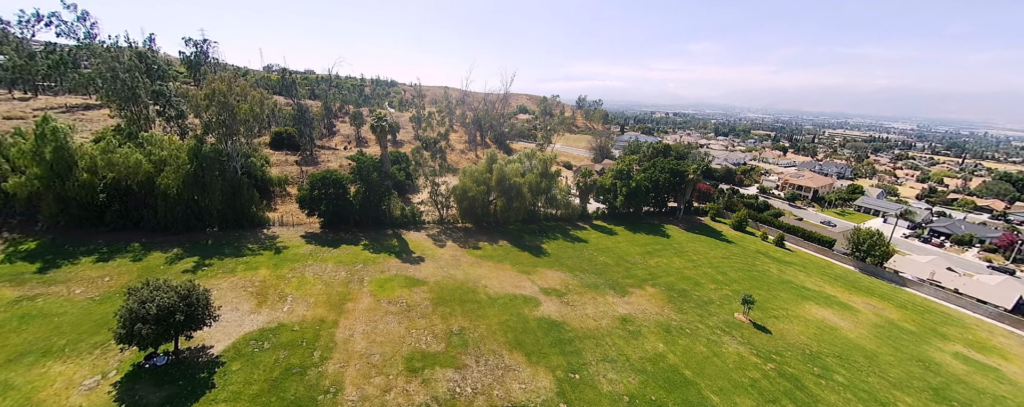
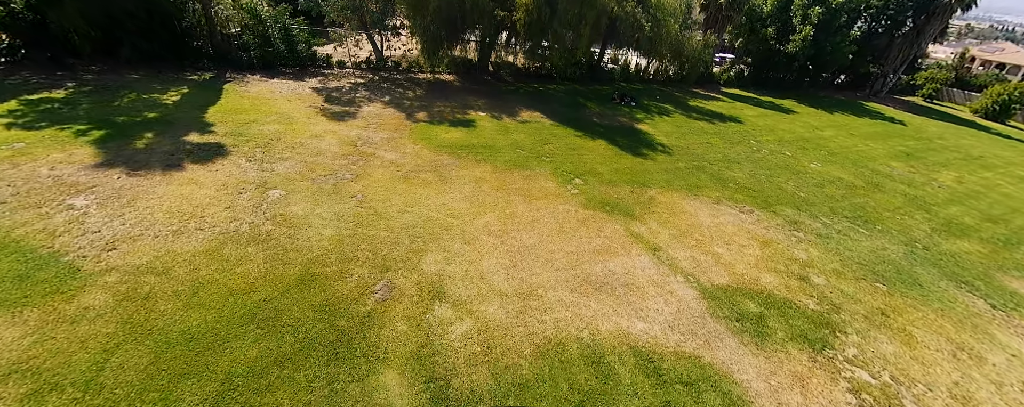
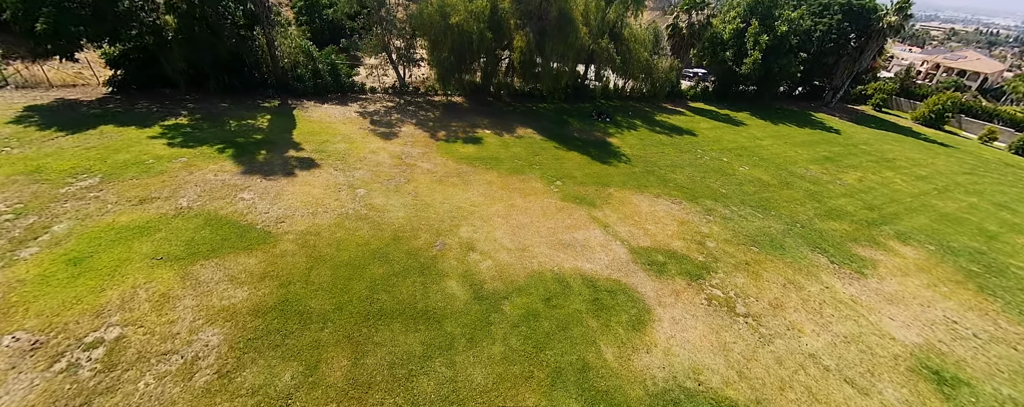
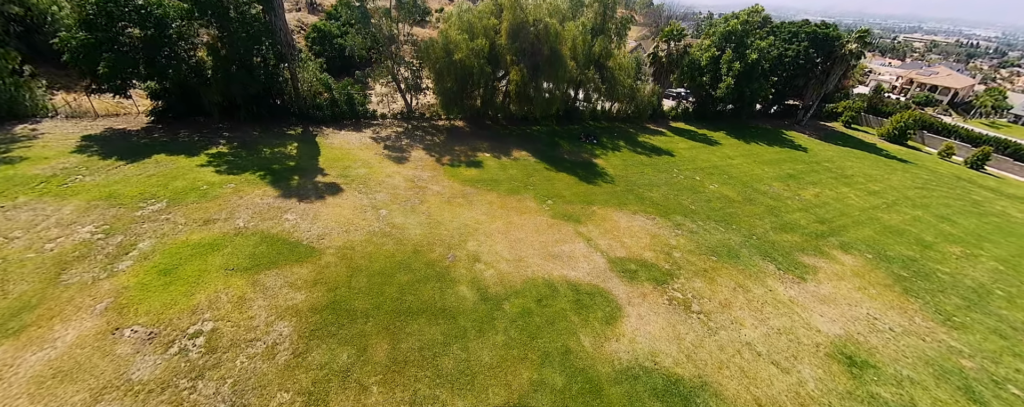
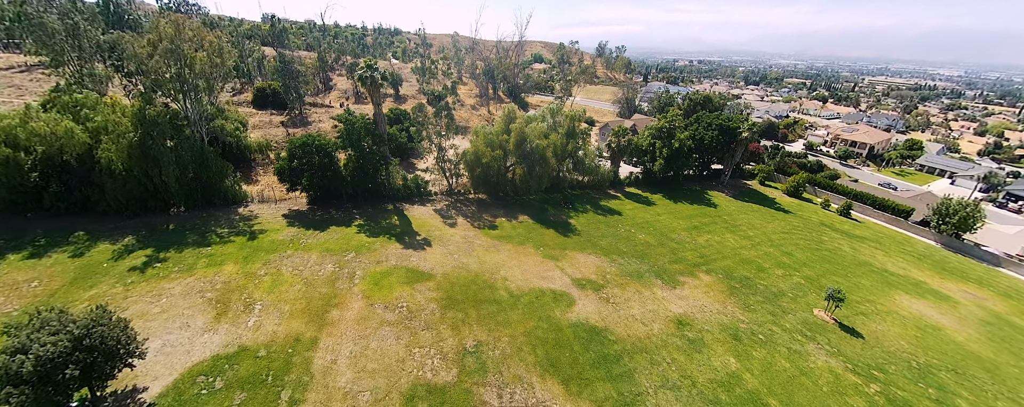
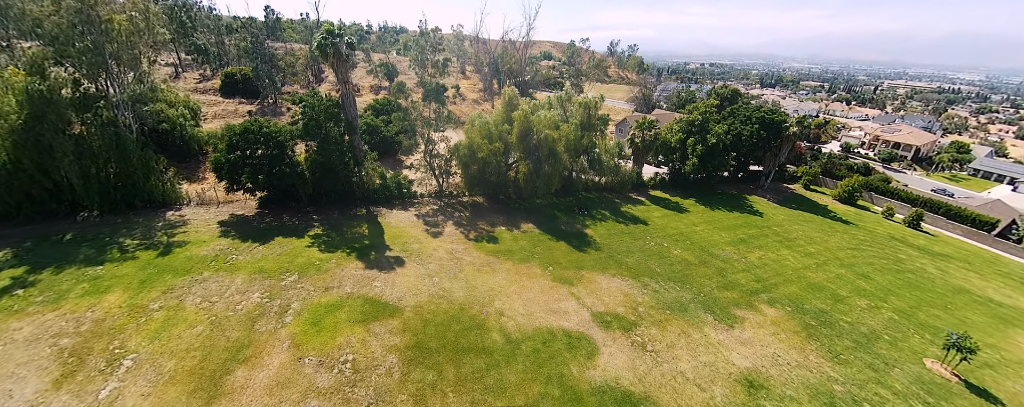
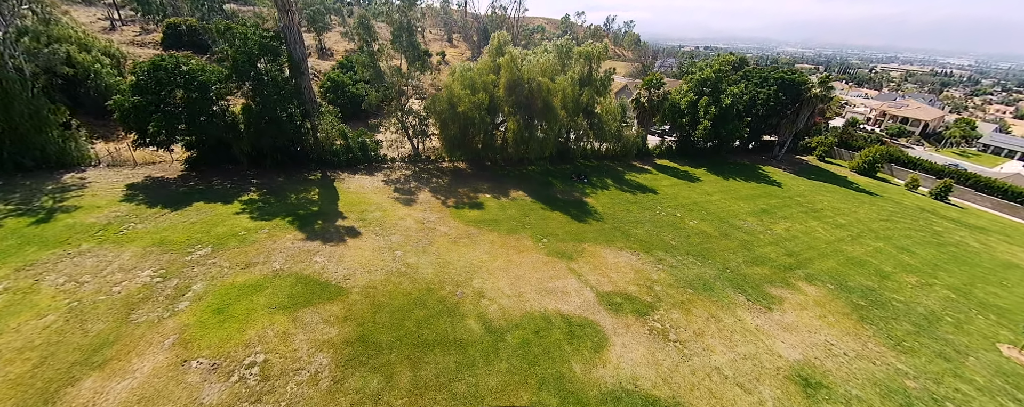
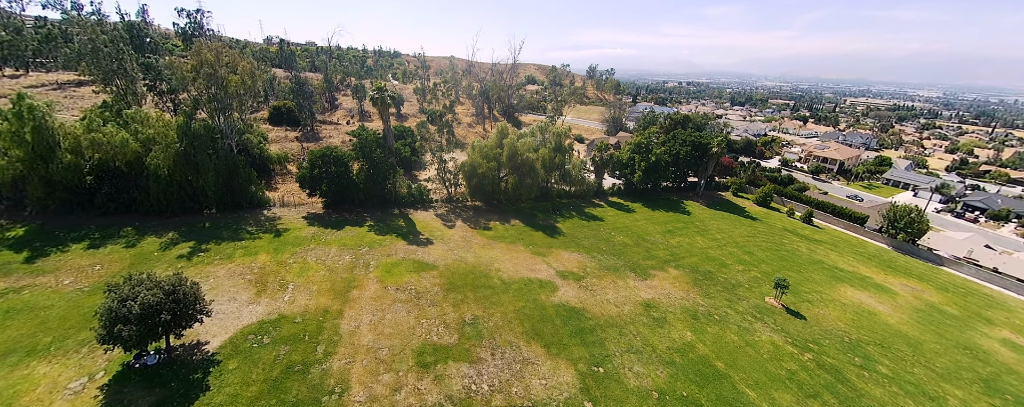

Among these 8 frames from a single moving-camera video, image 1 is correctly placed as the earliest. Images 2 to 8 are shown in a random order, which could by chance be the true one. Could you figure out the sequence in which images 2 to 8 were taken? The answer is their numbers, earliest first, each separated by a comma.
8, 5, 6, 7, 4, 3, 2
